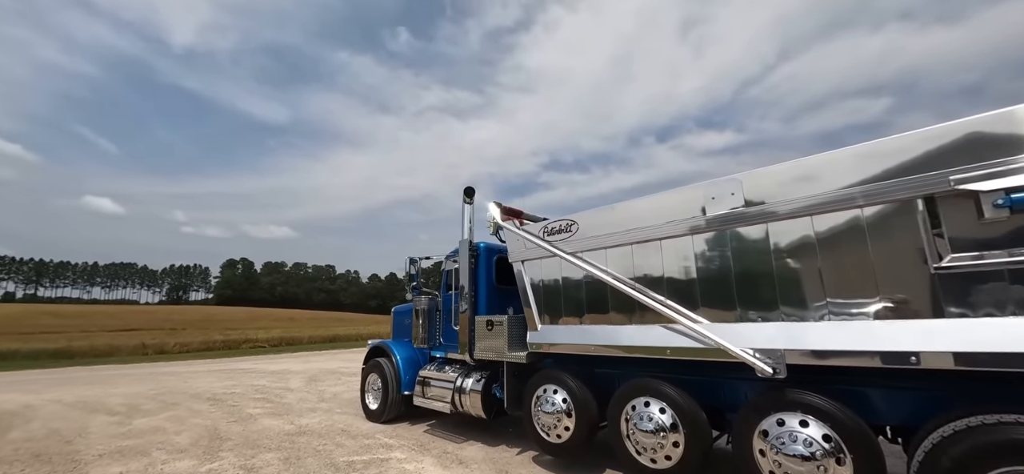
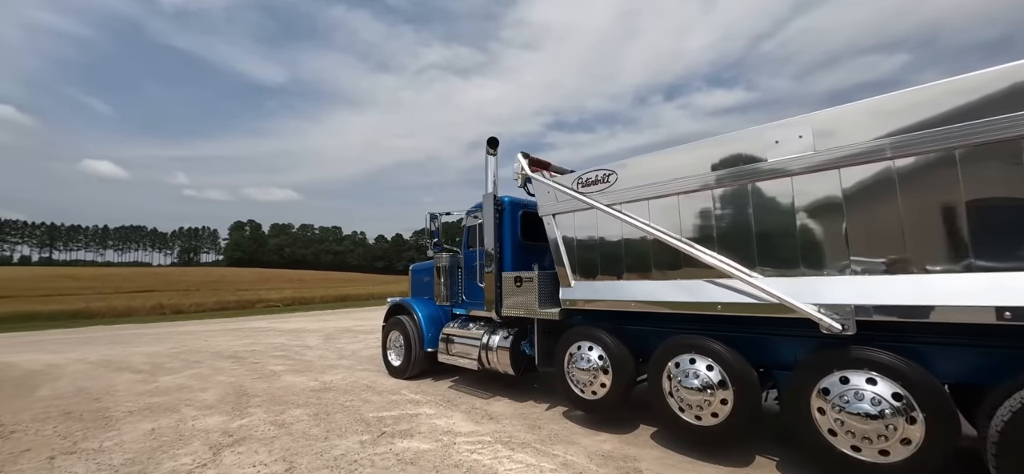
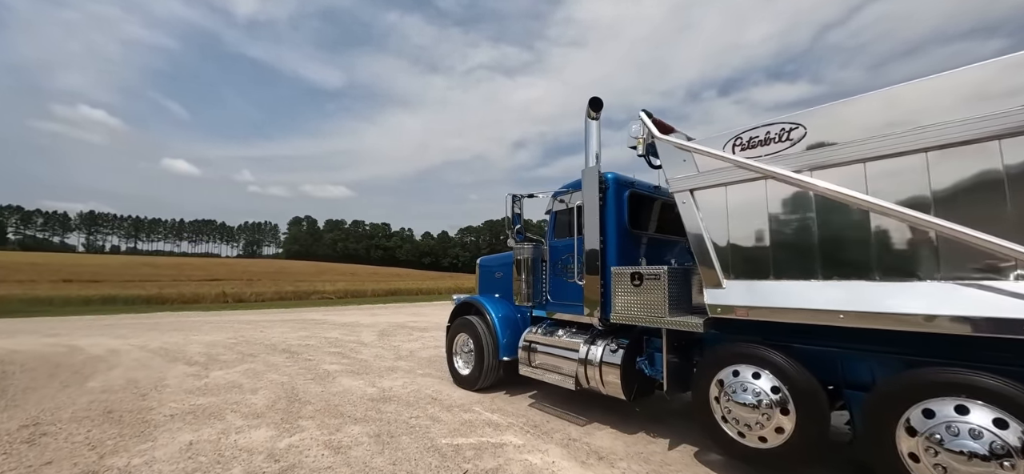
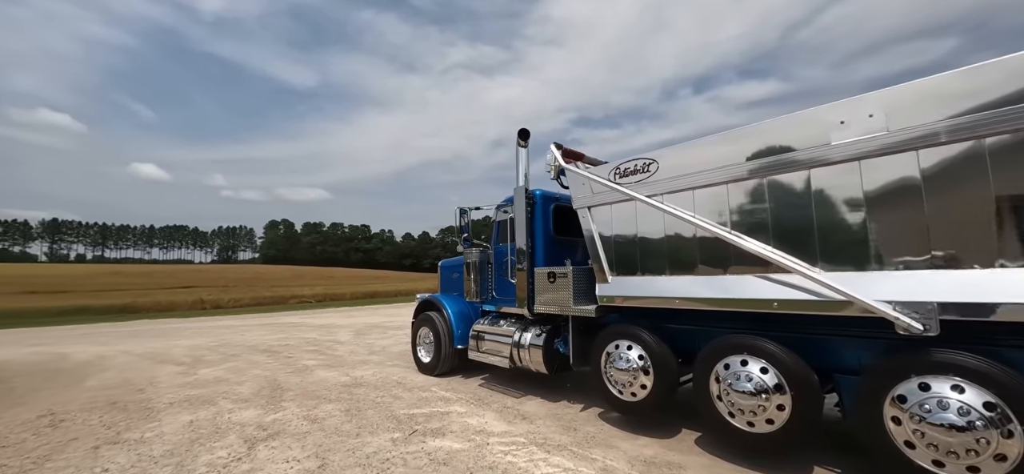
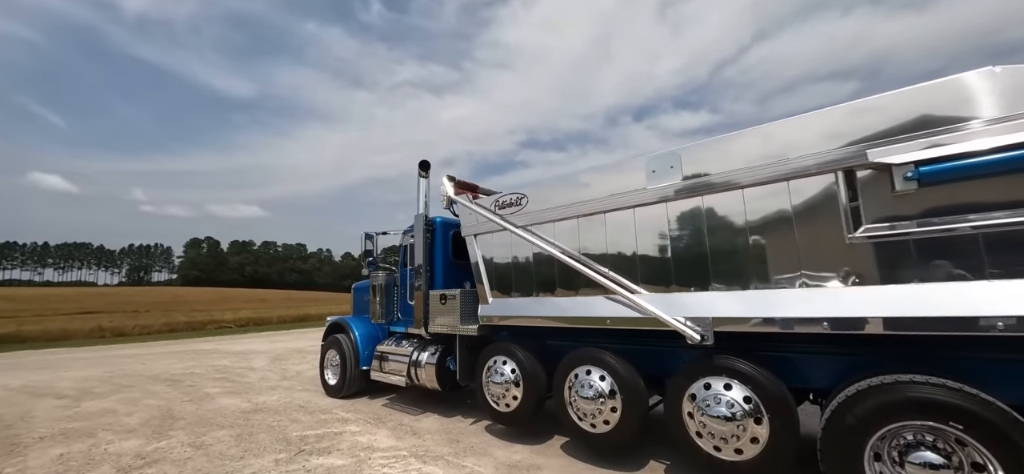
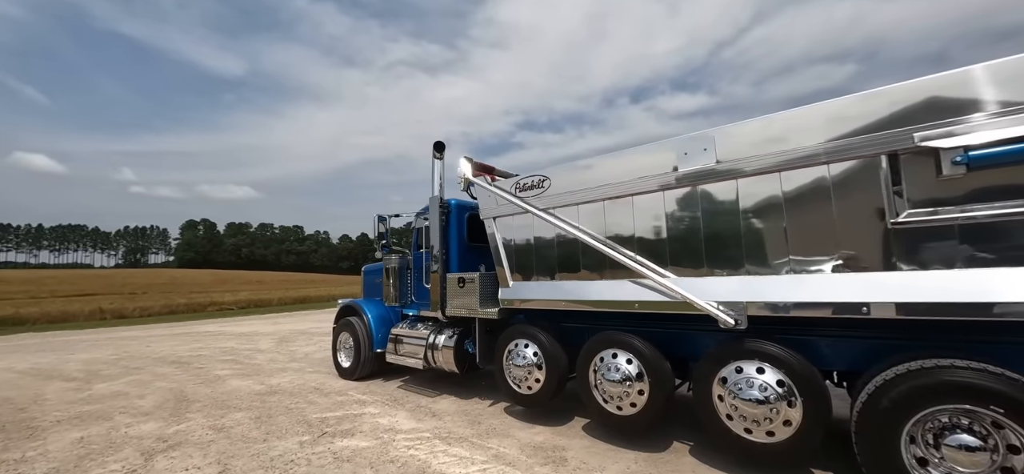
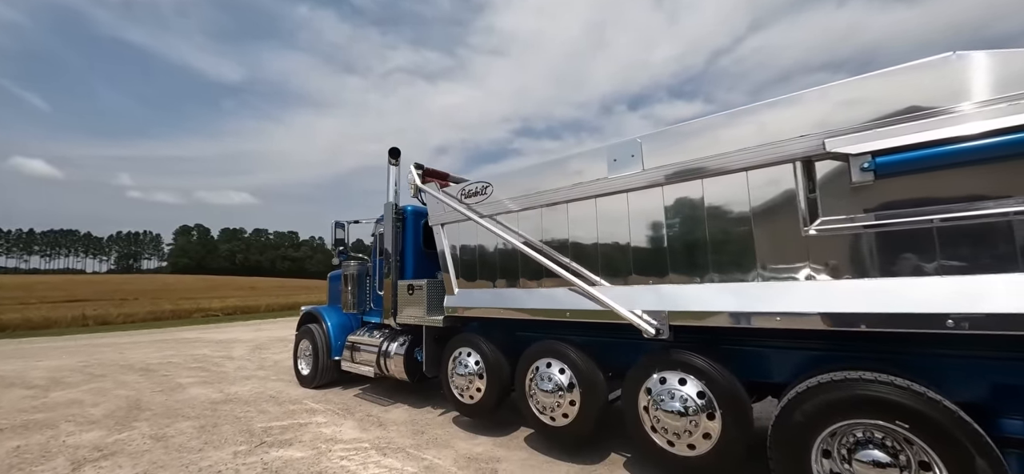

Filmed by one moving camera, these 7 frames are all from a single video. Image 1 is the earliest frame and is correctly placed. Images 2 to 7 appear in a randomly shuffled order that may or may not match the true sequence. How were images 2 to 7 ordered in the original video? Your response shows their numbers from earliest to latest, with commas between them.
5, 7, 6, 2, 4, 3
